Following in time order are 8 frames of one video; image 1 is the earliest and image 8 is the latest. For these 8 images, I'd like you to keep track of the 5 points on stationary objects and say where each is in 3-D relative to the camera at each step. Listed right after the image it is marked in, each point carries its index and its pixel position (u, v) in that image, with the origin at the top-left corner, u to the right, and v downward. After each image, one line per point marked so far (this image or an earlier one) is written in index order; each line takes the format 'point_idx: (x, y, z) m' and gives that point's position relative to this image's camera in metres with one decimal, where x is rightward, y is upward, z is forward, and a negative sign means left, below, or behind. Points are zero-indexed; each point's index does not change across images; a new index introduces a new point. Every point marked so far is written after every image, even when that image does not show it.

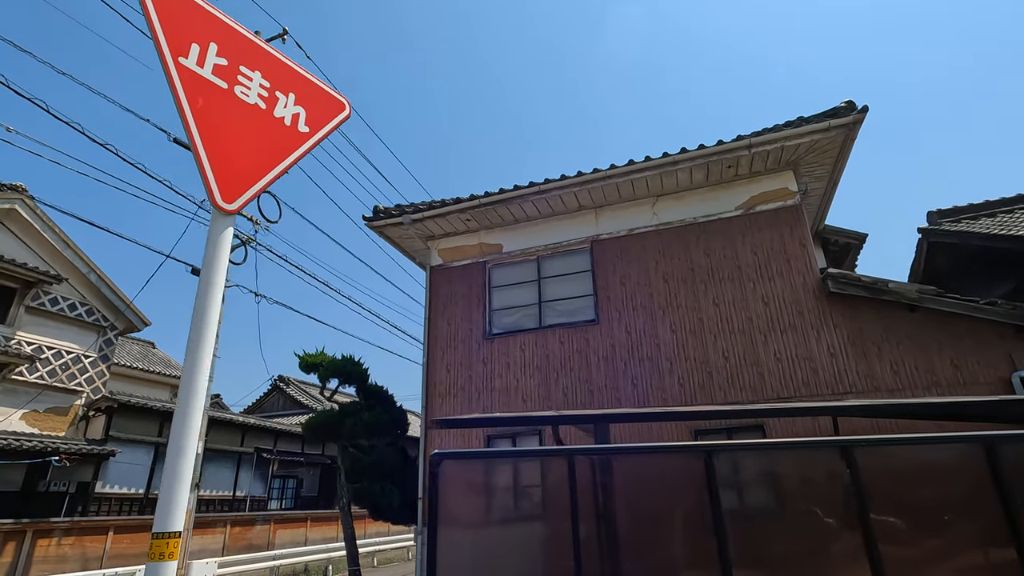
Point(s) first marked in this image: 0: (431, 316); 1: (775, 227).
0: (-1.3, -0.4, +8.3) m
1: (+3.4, +0.8, +7.0) m
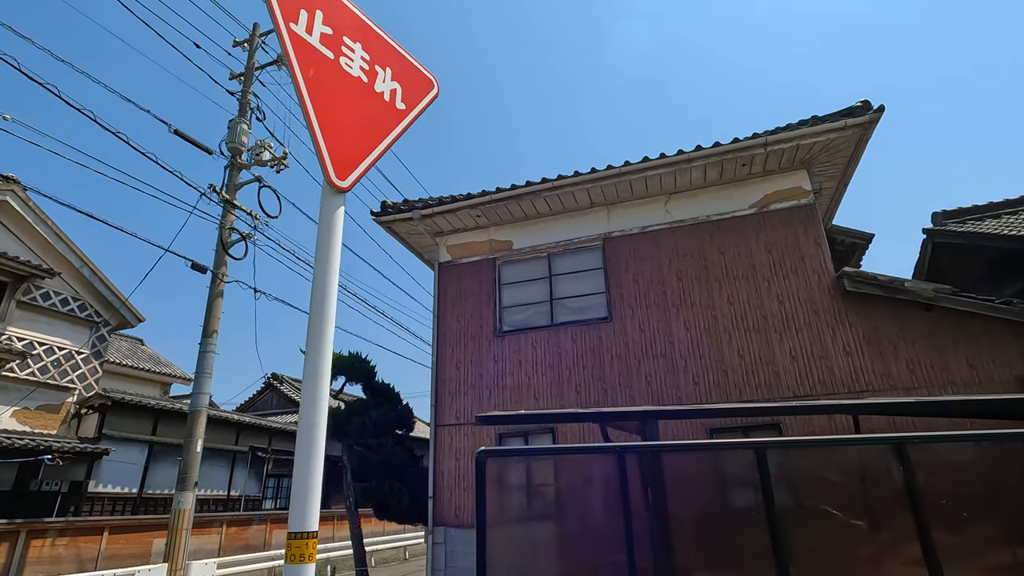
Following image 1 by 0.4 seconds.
0: (-1.1, -0.4, +8.2) m
1: (+3.6, +0.8, +7.0) m
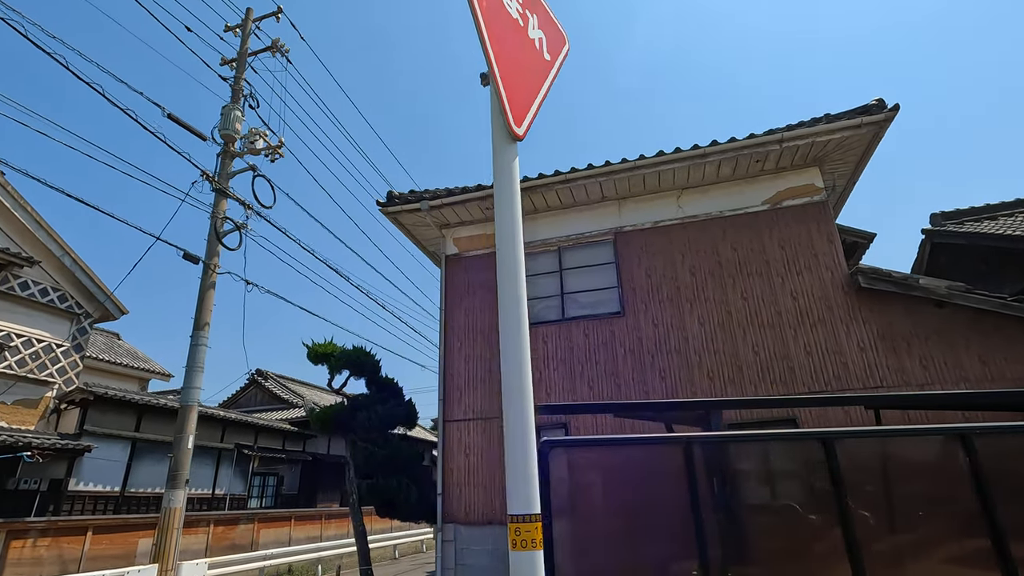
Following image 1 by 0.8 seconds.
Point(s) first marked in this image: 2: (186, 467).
0: (-1.0, -0.3, +8.0) m
1: (+3.8, +0.9, +7.0) m
2: (-5.5, -3.0, +9.1) m
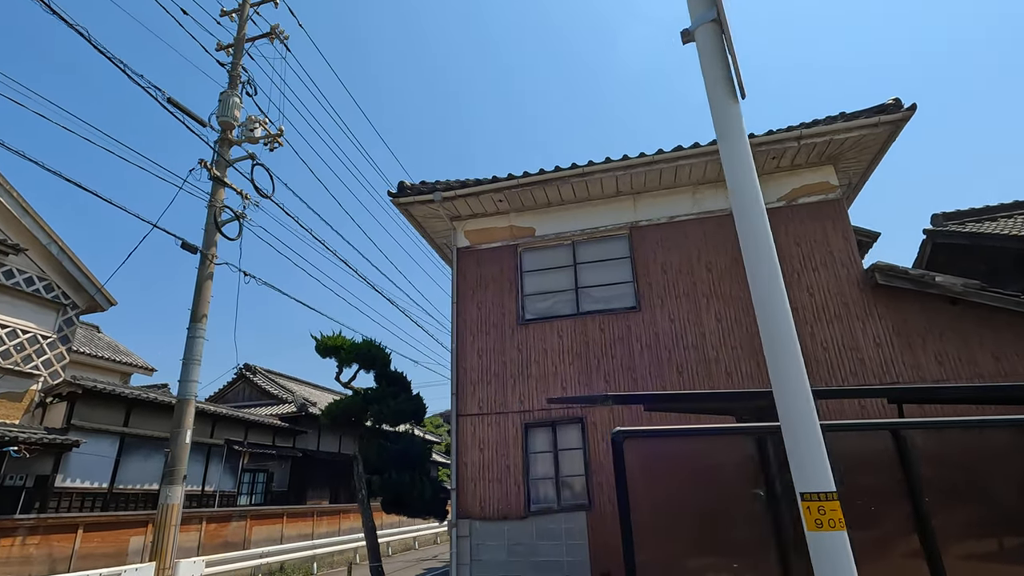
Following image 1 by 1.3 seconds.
0: (-0.8, -0.2, +7.9) m
1: (+4.0, +0.9, +7.1) m
2: (-5.4, -2.9, +8.8) m
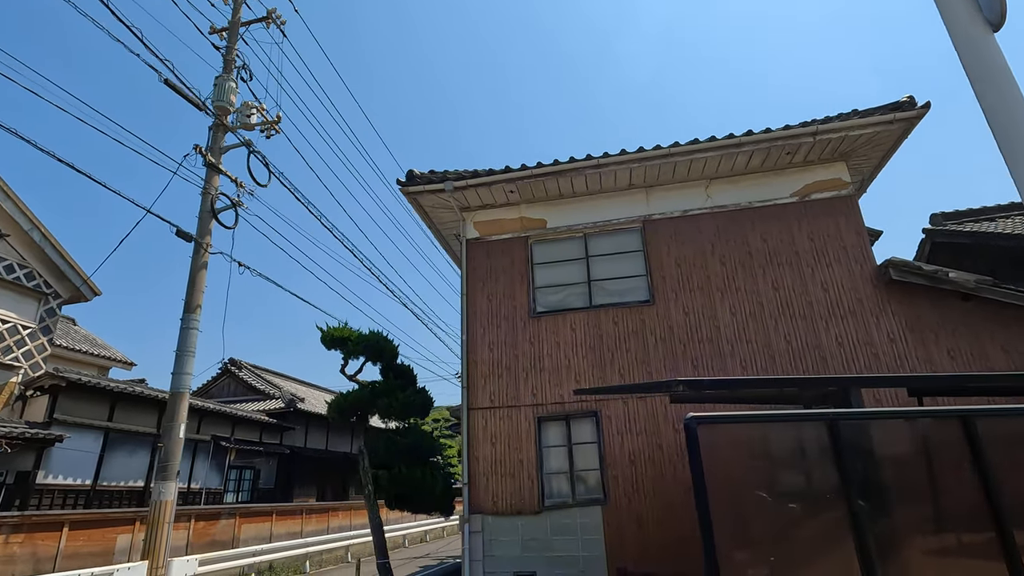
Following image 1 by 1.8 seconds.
0: (-0.6, 0.0, +7.8) m
1: (+4.2, +1.0, +7.1) m
2: (-5.3, -2.7, +8.5) m
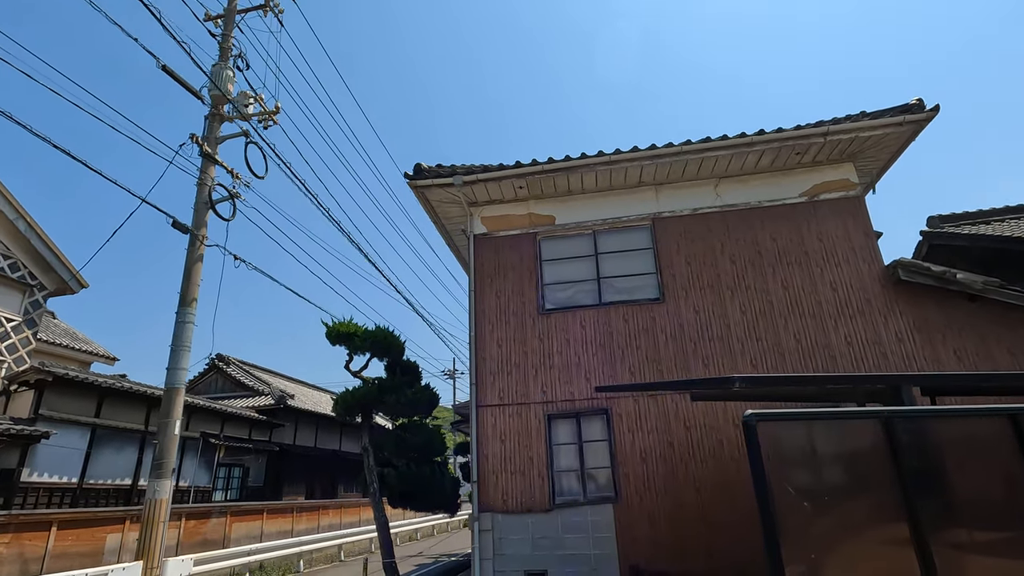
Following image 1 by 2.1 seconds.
0: (-0.5, 0.0, +7.7) m
1: (+4.4, +1.0, +7.2) m
2: (-5.2, -2.6, +8.2) m
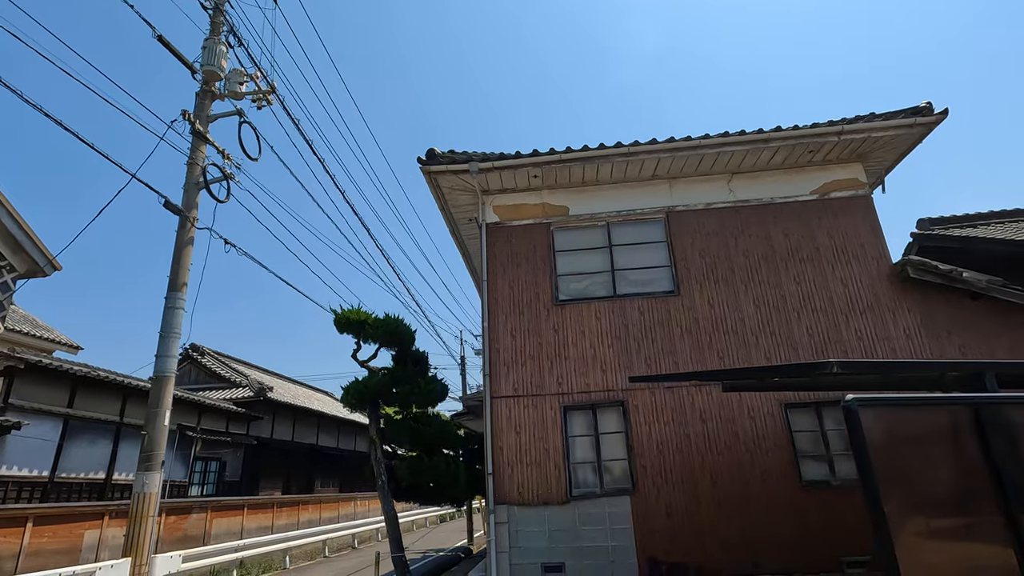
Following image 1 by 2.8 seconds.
0: (-0.3, +0.2, +7.5) m
1: (+4.6, +1.0, +7.3) m
2: (-5.1, -2.3, +7.8) m
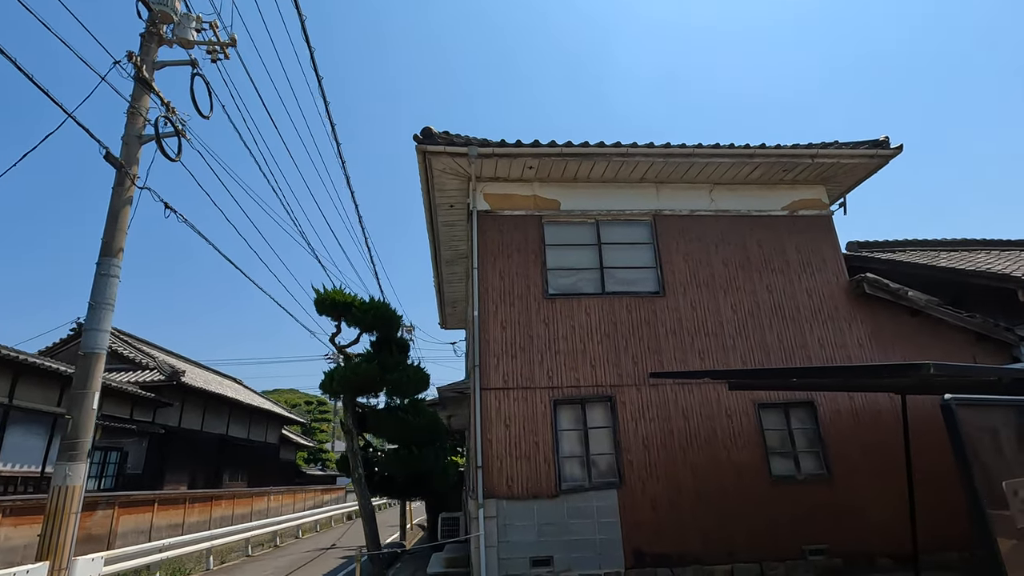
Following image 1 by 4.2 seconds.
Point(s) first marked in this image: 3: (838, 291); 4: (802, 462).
0: (-0.5, +0.3, +7.3) m
1: (+4.5, +0.8, +8.0) m
2: (-5.4, -1.9, +6.8) m
3: (+4.7, -0.1, +7.7) m
4: (+3.7, -2.2, +6.8) m
